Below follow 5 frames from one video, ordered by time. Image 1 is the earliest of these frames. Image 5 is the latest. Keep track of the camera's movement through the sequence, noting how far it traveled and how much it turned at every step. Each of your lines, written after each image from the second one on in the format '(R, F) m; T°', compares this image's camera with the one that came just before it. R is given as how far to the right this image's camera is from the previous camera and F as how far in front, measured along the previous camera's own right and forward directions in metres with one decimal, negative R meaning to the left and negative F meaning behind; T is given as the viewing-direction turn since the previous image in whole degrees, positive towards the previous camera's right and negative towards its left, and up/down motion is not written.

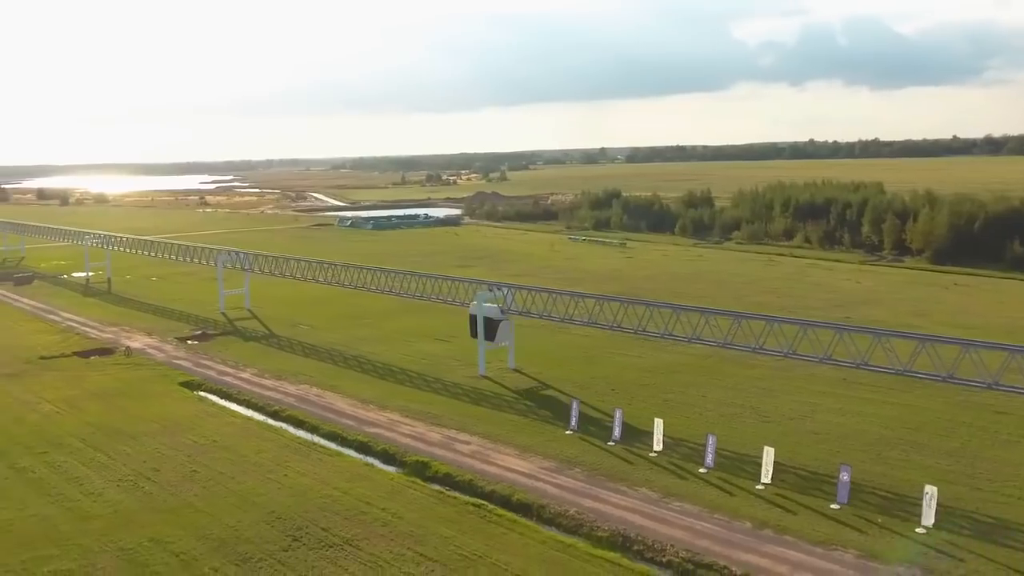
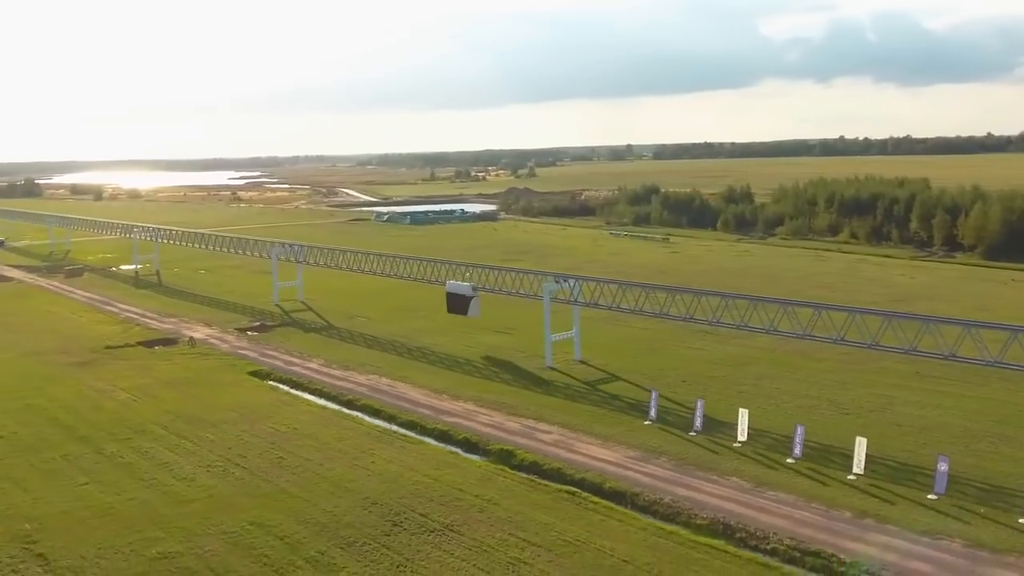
(-1.5, 0.0) m; -1°
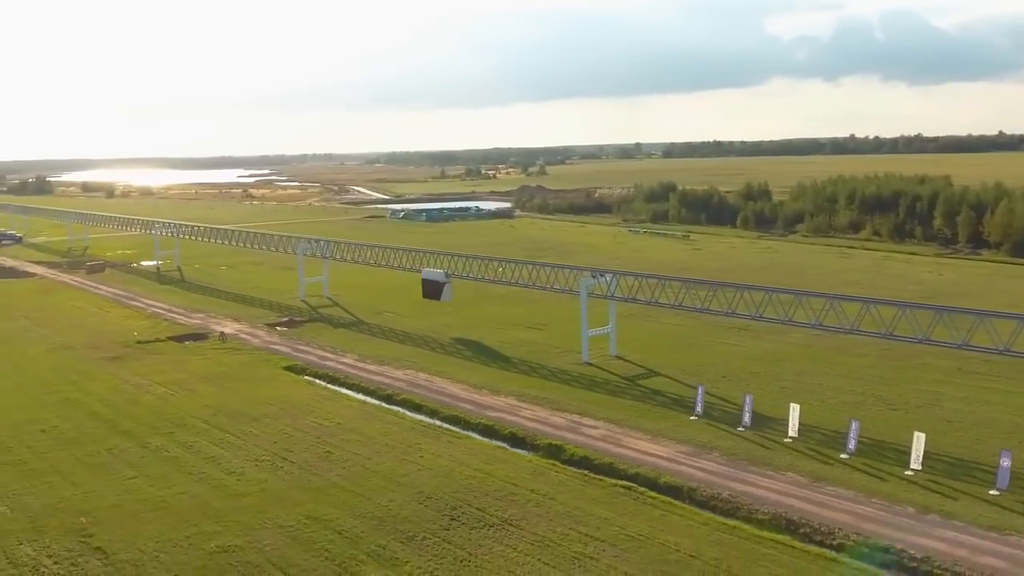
(-1.0, +0.2) m; 0°
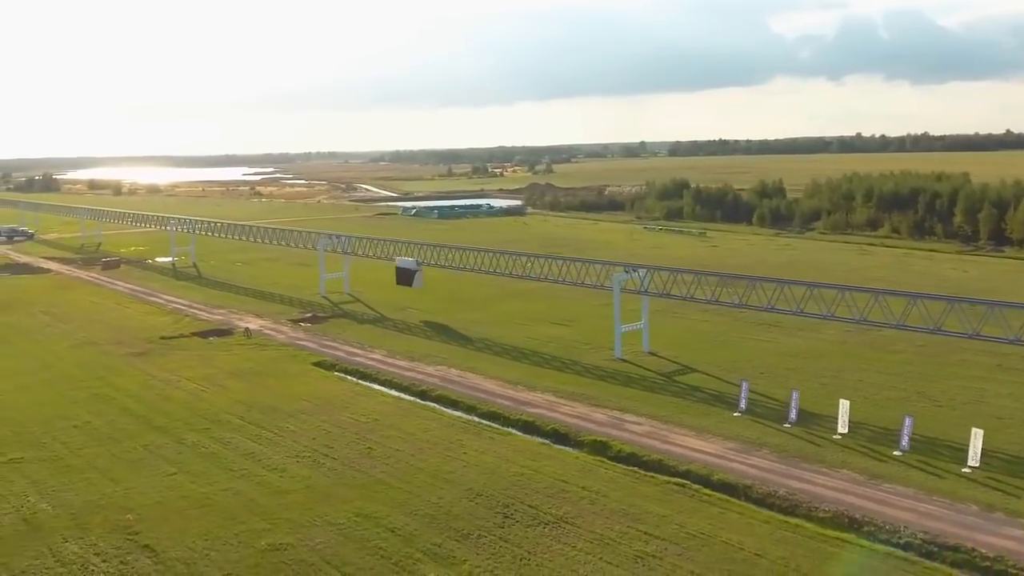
(-1.0, +0.5) m; 0°
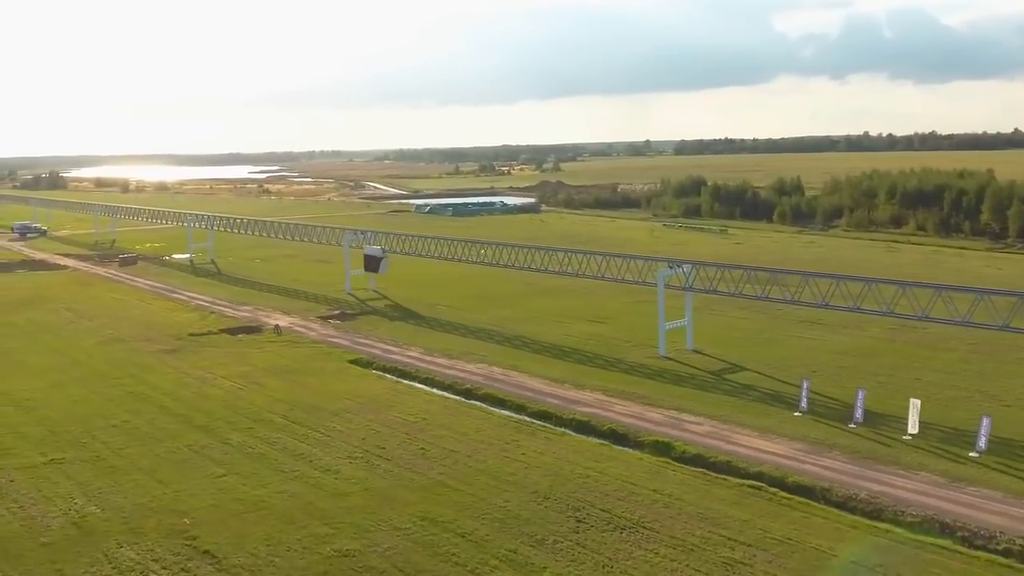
(-1.3, +0.9) m; 0°
